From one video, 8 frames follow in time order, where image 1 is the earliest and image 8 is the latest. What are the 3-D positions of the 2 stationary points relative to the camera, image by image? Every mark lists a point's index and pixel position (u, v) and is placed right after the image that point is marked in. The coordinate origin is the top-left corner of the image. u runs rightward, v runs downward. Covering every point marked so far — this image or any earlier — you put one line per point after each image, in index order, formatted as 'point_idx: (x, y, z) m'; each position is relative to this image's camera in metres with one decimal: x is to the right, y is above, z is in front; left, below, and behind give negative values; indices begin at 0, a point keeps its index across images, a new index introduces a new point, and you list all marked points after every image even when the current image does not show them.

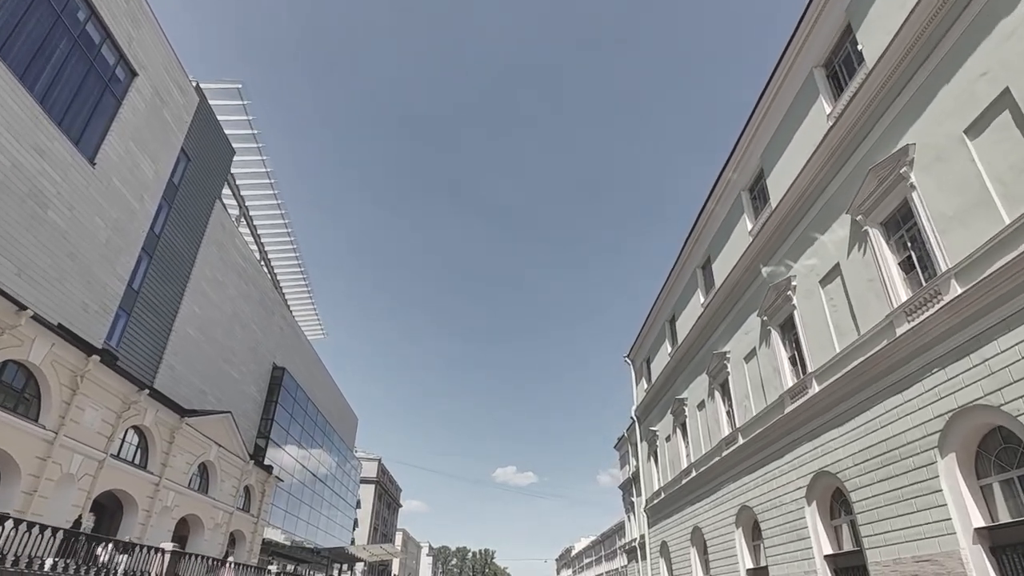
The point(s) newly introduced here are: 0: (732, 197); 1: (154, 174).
0: (+6.5, +2.7, +15.1) m
1: (-12.2, +3.9, +17.4) m
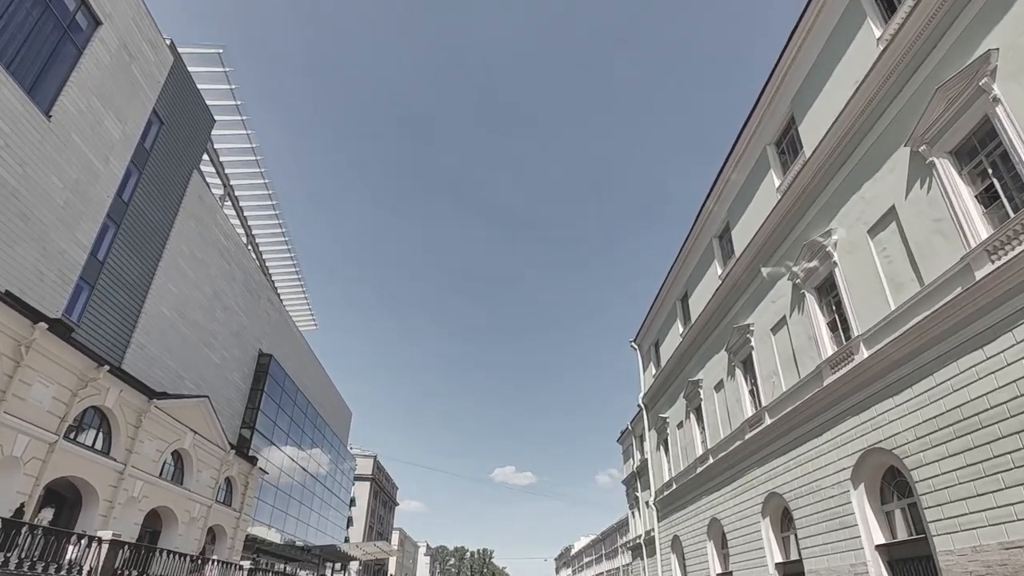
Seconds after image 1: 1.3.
0: (+6.6, +3.6, +13.7) m
1: (-12.2, +4.8, +15.9) m
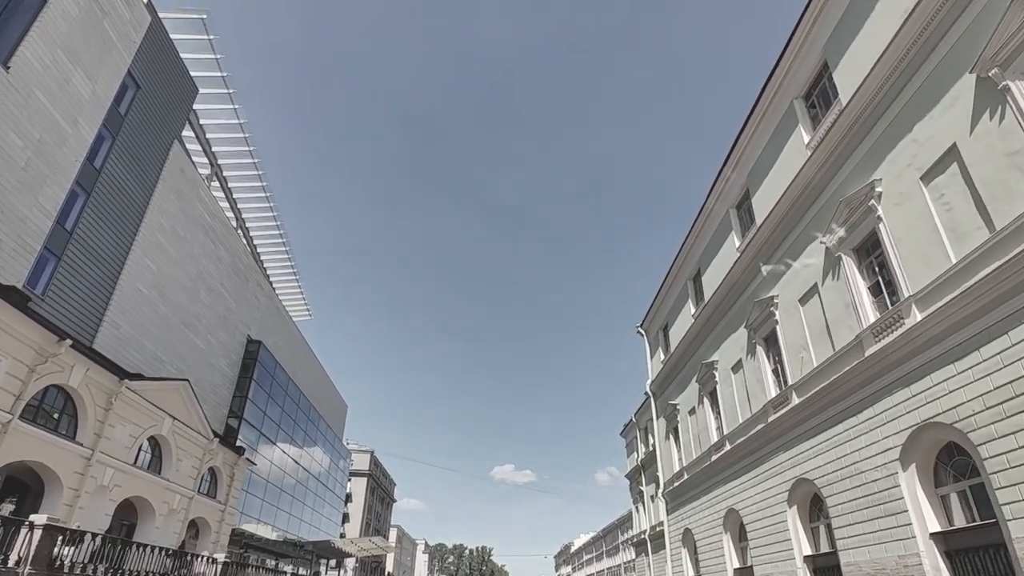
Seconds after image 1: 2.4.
0: (+6.6, +4.3, +12.6) m
1: (-12.1, +5.6, +14.7) m
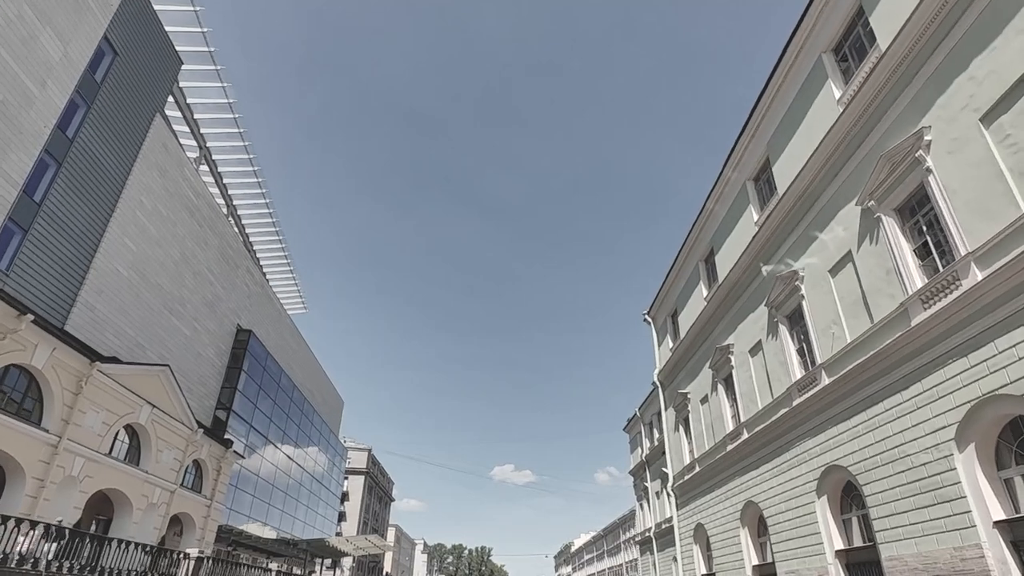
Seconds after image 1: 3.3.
0: (+6.7, +5.0, +11.6) m
1: (-12.1, +6.2, +13.7) m
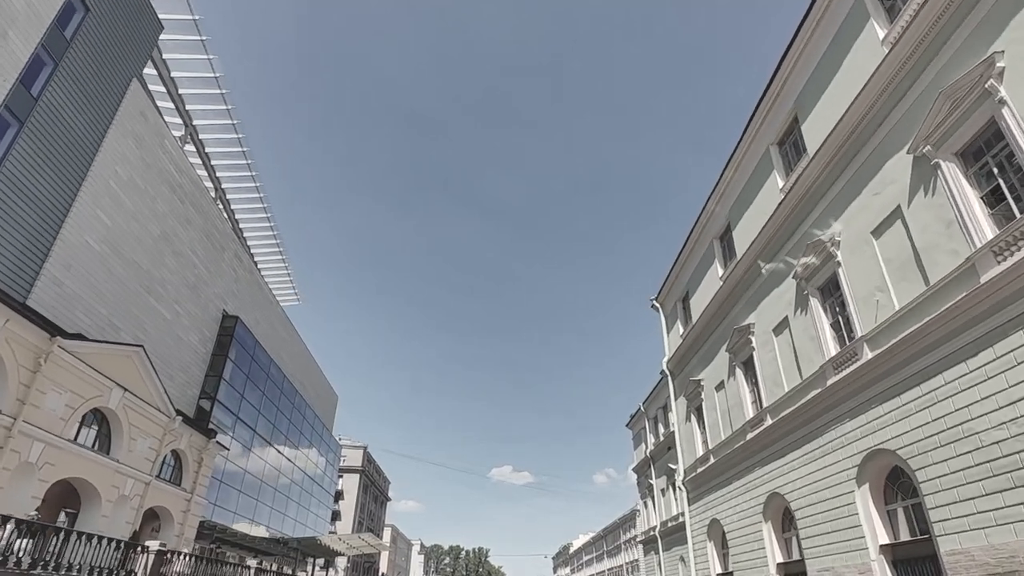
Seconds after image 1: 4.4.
0: (+6.8, +5.6, +10.5) m
1: (-12.0, +6.9, +12.6) m
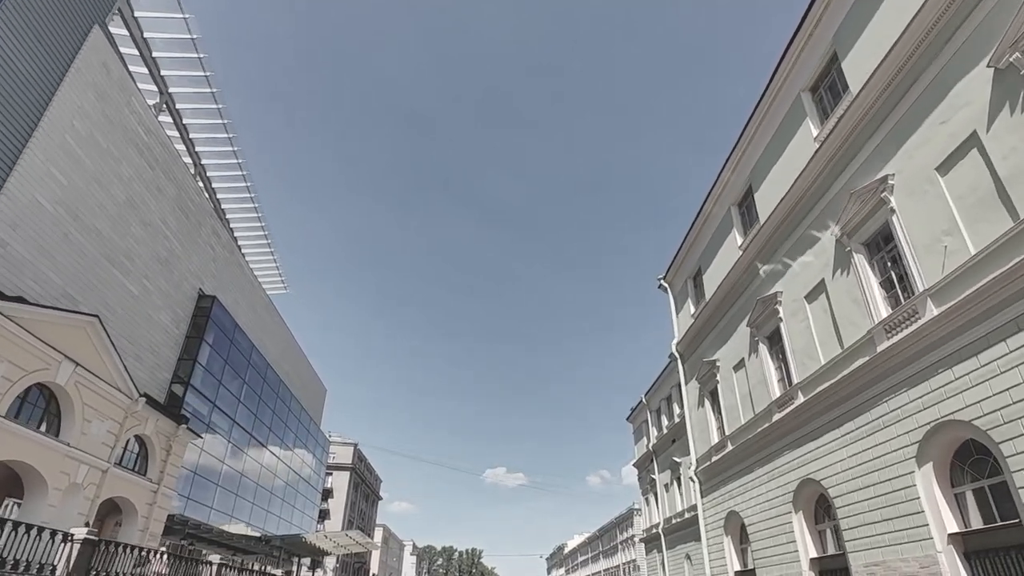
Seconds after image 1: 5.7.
0: (+6.8, +6.5, +9.2) m
1: (-11.9, +7.8, +11.0) m
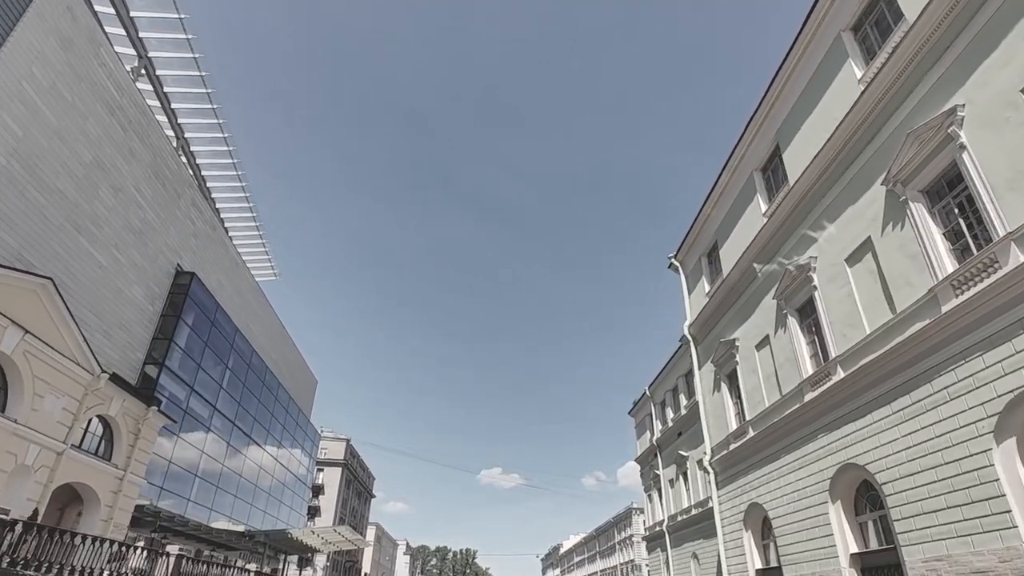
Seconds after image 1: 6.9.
0: (+7.0, +7.2, +8.0) m
1: (-11.8, +8.7, +9.7) m
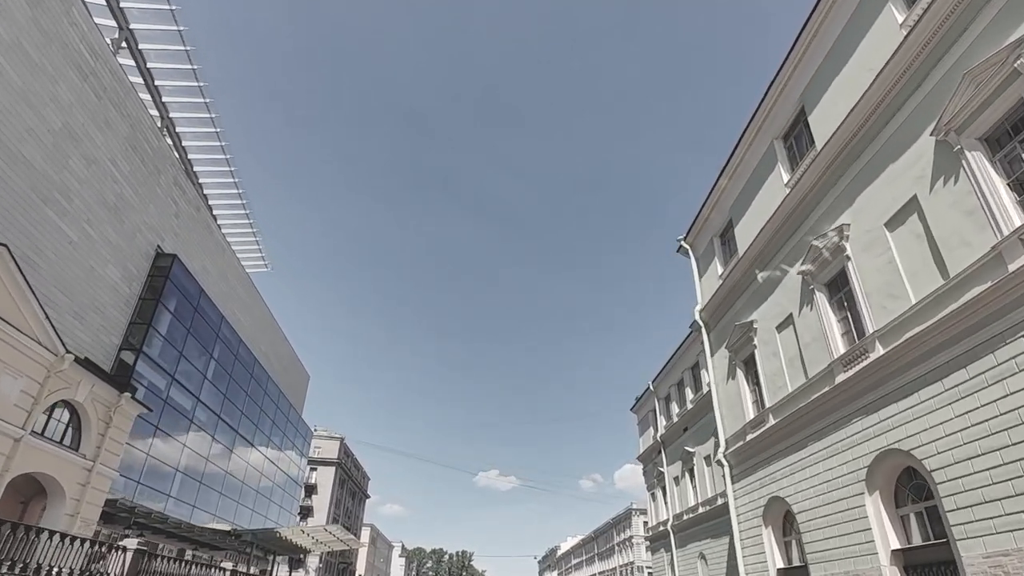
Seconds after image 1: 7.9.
0: (+7.1, +7.8, +7.0) m
1: (-11.7, +9.4, +8.7) m
